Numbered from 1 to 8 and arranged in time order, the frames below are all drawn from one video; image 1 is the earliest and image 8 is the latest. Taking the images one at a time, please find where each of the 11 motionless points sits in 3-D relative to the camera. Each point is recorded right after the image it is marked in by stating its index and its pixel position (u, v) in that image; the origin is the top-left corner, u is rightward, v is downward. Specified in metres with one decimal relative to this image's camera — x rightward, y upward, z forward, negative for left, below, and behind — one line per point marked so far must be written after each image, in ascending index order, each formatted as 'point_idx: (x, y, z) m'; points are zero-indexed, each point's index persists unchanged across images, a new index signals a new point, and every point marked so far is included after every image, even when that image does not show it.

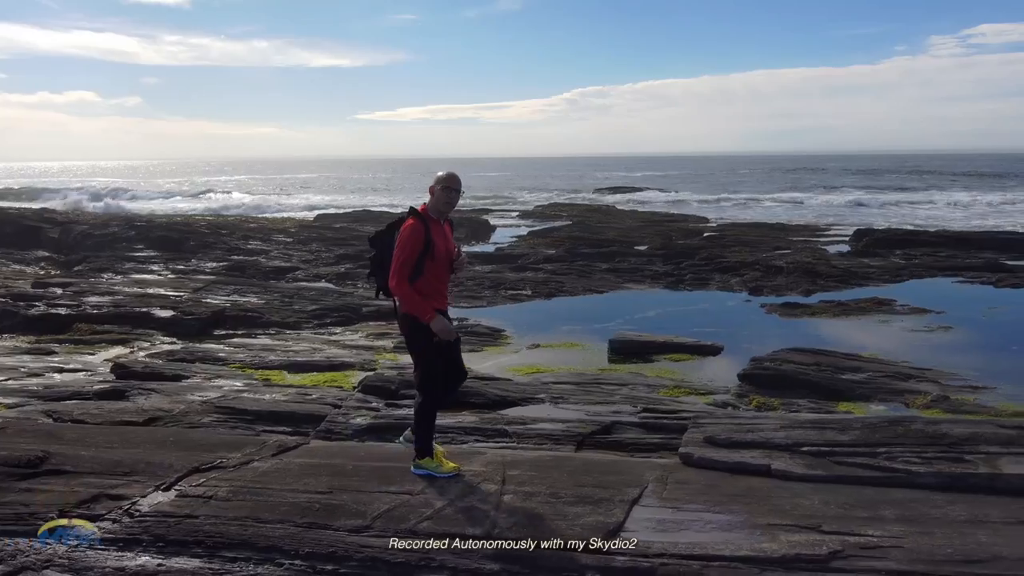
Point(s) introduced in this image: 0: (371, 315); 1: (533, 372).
0: (-3.9, -0.7, +16.6) m
1: (+0.4, -1.6, +12.1) m
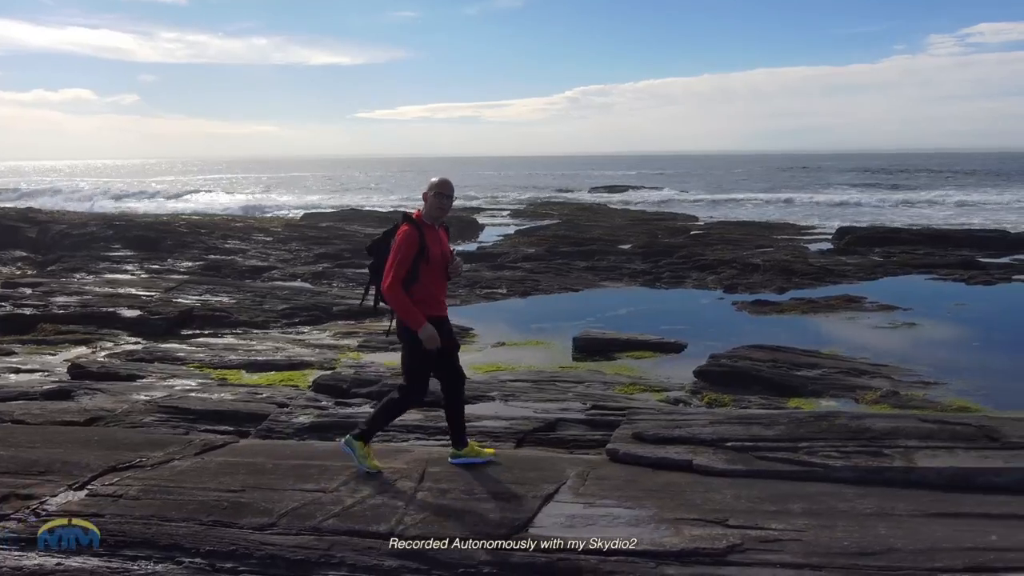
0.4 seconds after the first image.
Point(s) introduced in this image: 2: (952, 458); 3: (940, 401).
0: (-4.7, -0.7, +16.6) m
1: (-0.4, -1.6, +12.1) m
2: (+4.5, -1.7, +6.3) m
3: (+7.1, -1.9, +10.3) m
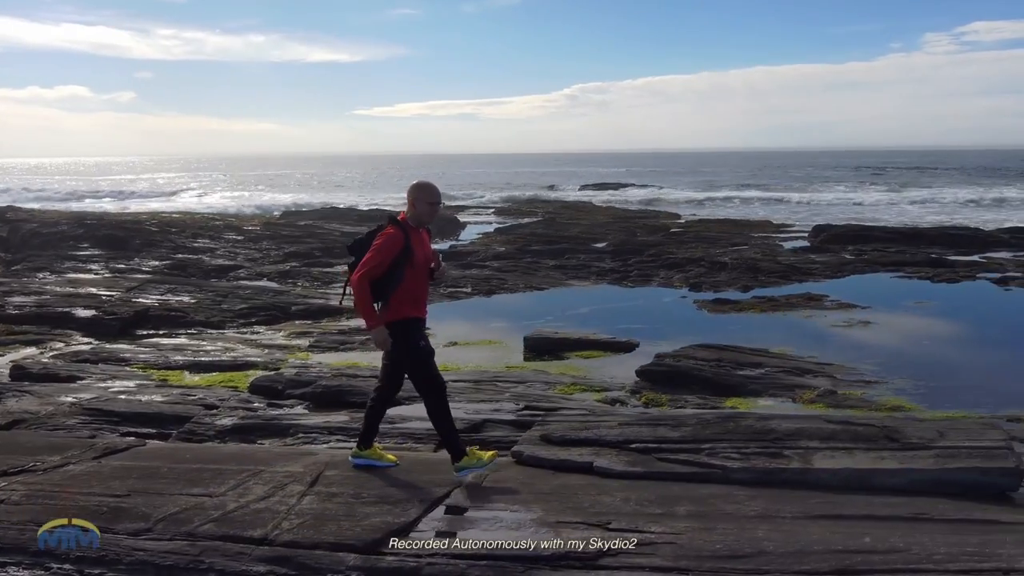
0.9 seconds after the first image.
0: (-5.8, -0.7, +16.6) m
1: (-1.5, -1.6, +12.1) m
2: (+3.4, -1.7, +6.3) m
3: (+6.1, -1.9, +10.4) m
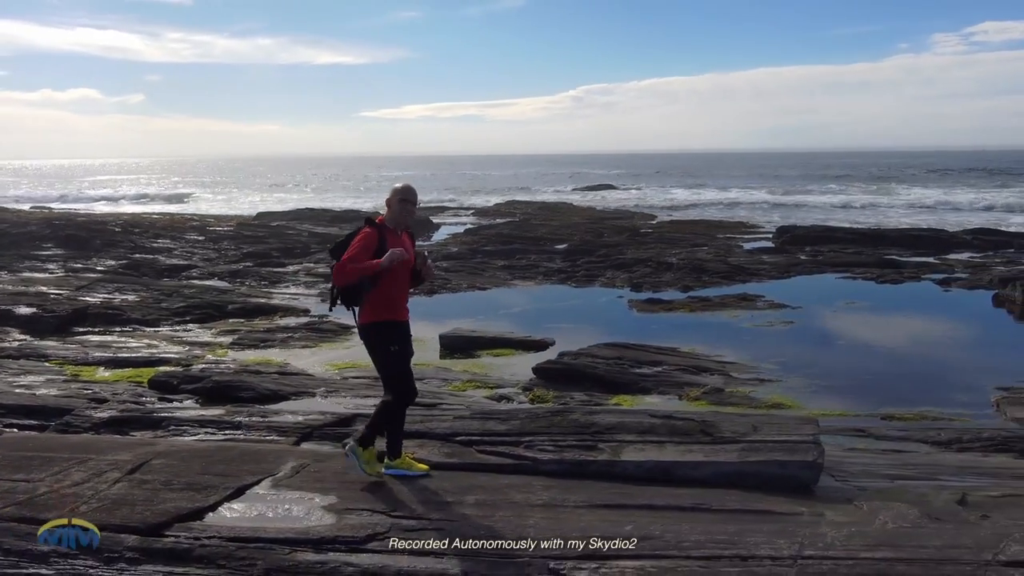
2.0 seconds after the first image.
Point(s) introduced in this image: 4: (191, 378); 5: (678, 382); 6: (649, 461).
0: (-7.6, -0.6, +16.8) m
1: (-3.3, -1.6, +12.3) m
2: (+1.5, -1.7, +6.5) m
3: (+4.2, -1.9, +10.5) m
4: (-5.5, -1.6, +10.6) m
5: (+3.0, -1.7, +11.0) m
6: (+1.4, -1.8, +6.3) m
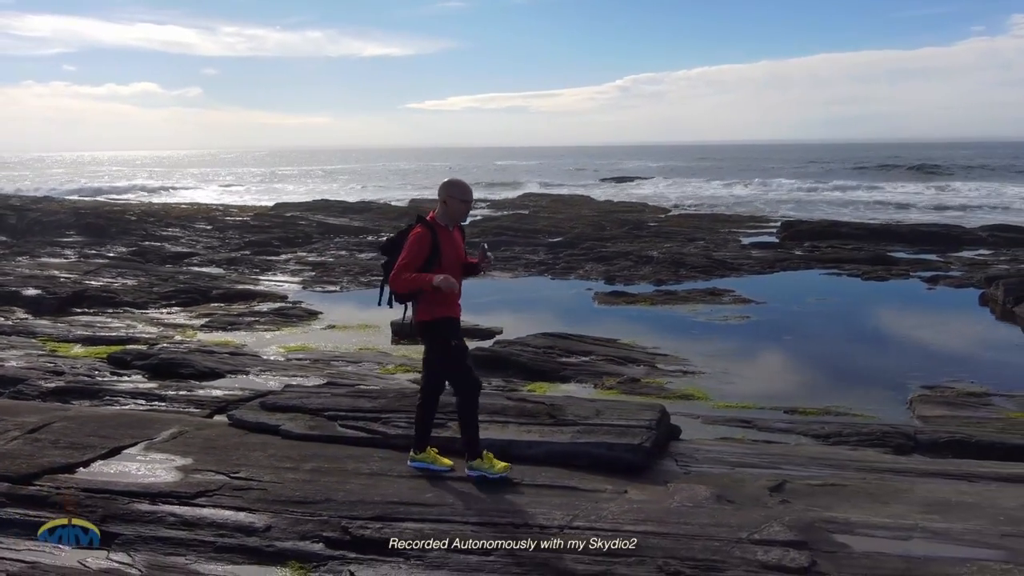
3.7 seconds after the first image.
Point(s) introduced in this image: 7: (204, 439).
0: (-8.5, -0.2, +17.9) m
1: (-4.6, -1.3, +13.1) m
2: (-0.1, -1.6, +6.9) m
3: (+2.8, -1.7, +10.8) m
4: (-6.9, -1.3, +11.5) m
5: (+1.6, -1.5, +11.3) m
6: (-0.3, -1.7, +6.8) m
7: (-3.5, -1.7, +7.0) m
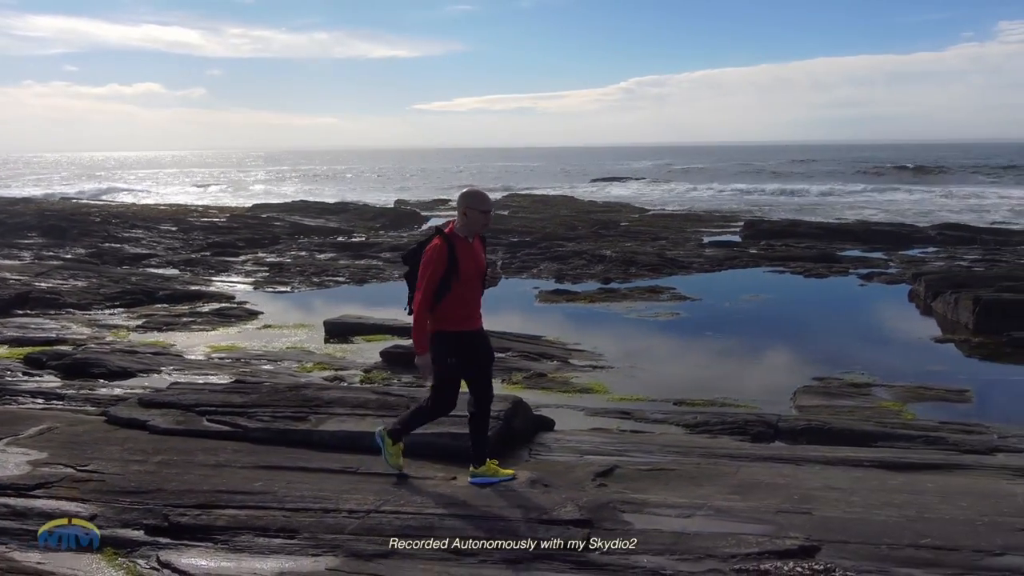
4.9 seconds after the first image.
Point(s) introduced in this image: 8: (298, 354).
0: (-10.2, -0.3, +18.1) m
1: (-6.3, -1.3, +13.3) m
2: (-1.8, -1.6, +7.2) m
3: (+1.1, -1.7, +11.0) m
4: (-8.6, -1.3, +11.8) m
5: (-0.1, -1.5, +11.6) m
6: (-2.0, -1.6, +7.0) m
7: (-5.2, -1.7, +7.2) m
8: (-4.4, -1.4, +12.8) m
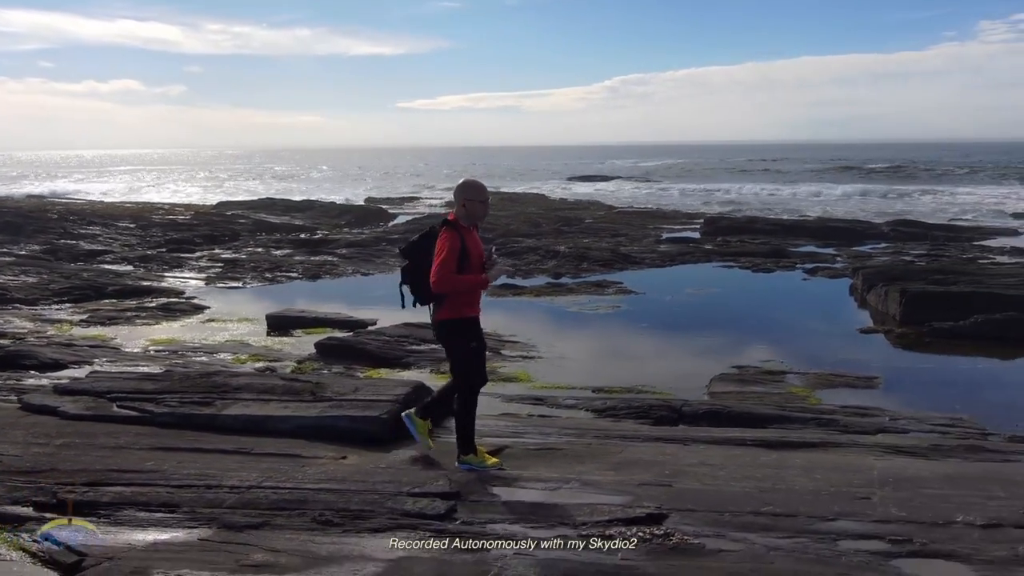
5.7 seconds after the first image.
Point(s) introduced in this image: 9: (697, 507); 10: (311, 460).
0: (-11.7, -0.1, +18.1) m
1: (-7.6, -1.2, +13.4) m
2: (-3.0, -1.4, +7.4) m
3: (-0.2, -1.5, +11.3) m
4: (-9.9, -1.2, +11.8) m
5: (-1.4, -1.3, +11.9) m
6: (-3.2, -1.5, +7.3) m
7: (-6.4, -1.6, +7.4) m
8: (-5.8, -1.2, +13.0) m
9: (+1.6, -1.9, +5.4) m
10: (-2.0, -1.8, +6.4) m
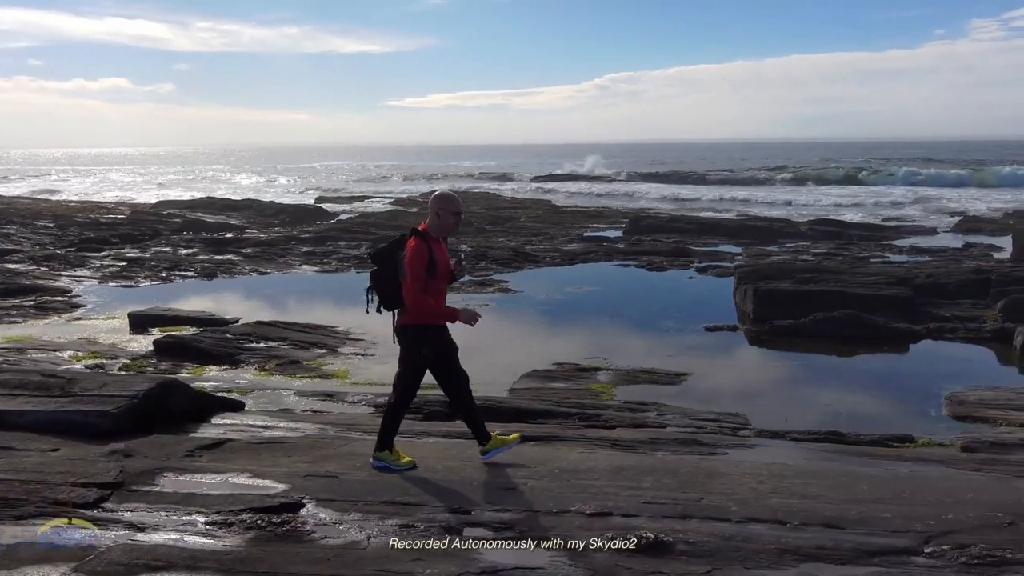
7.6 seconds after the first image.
0: (-15.1, -0.1, +18.2) m
1: (-11.0, -1.2, +13.5) m
2: (-6.3, -1.4, +7.6) m
3: (-3.5, -1.5, +11.5) m
4: (-13.2, -1.1, +11.9) m
5: (-4.7, -1.3, +12.1) m
6: (-6.4, -1.5, +7.4) m
7: (-9.6, -1.6, +7.5) m
8: (-9.1, -1.2, +13.1) m
9: (-1.6, -1.9, +5.7) m
10: (-5.3, -1.8, +6.5) m
